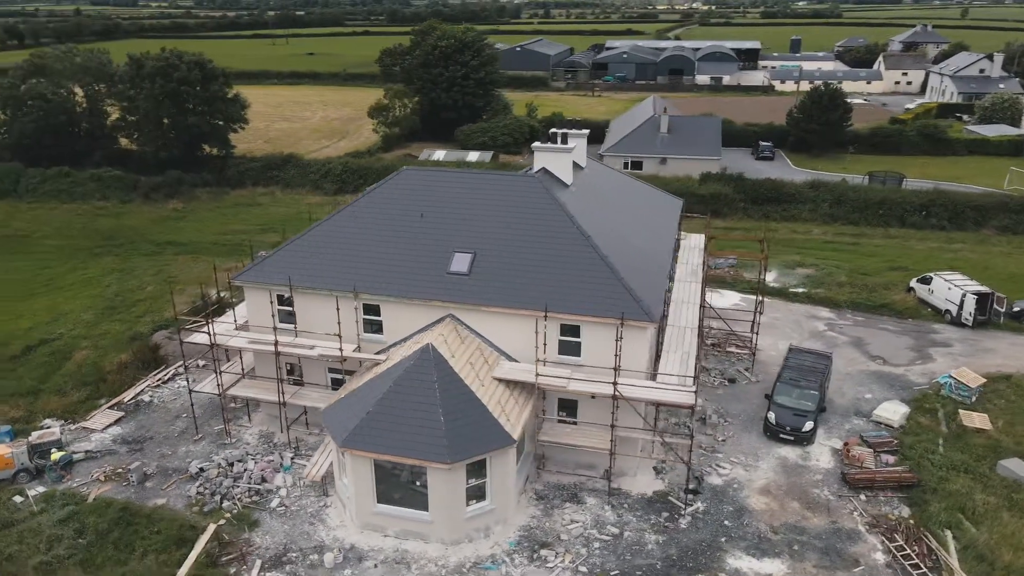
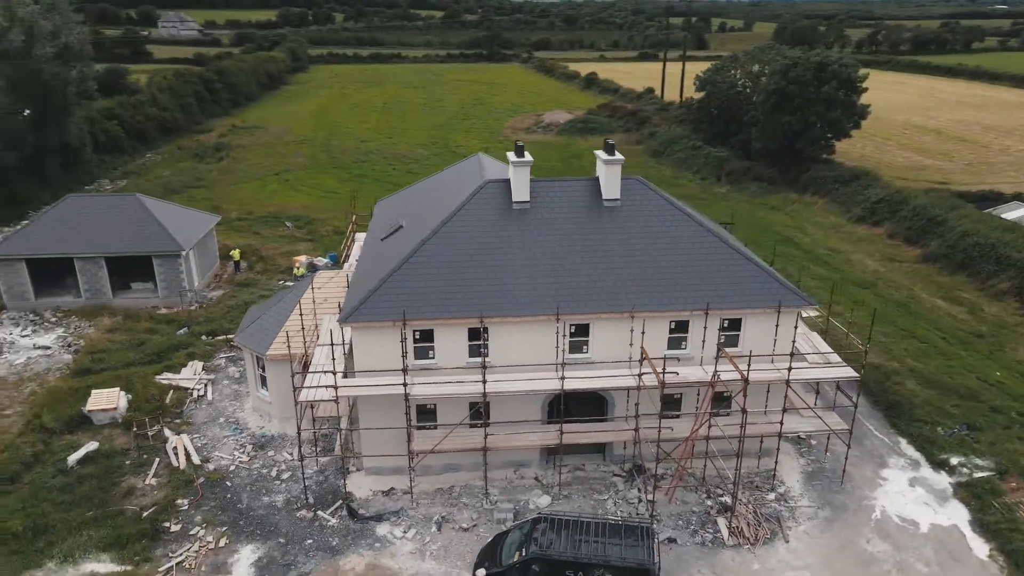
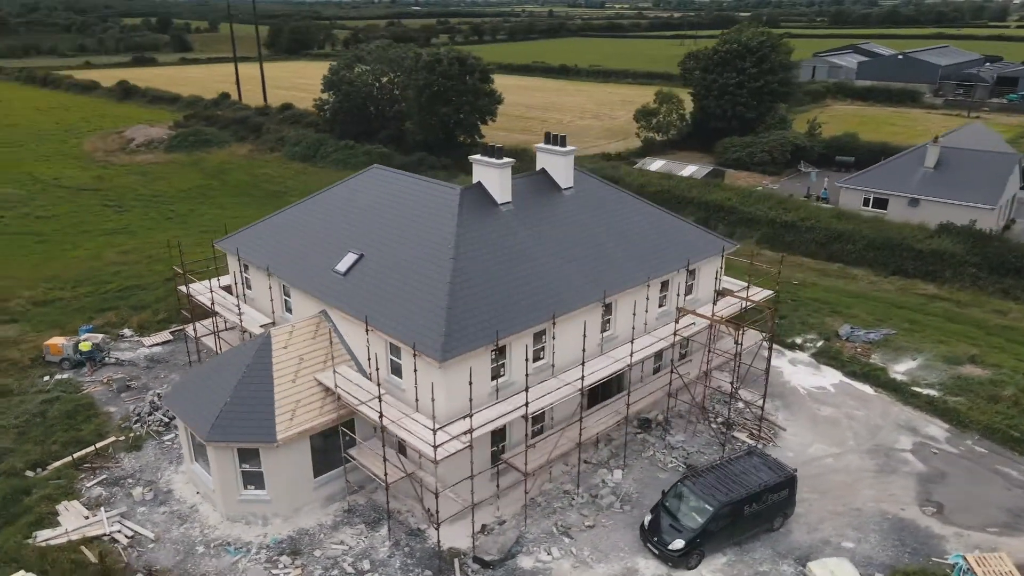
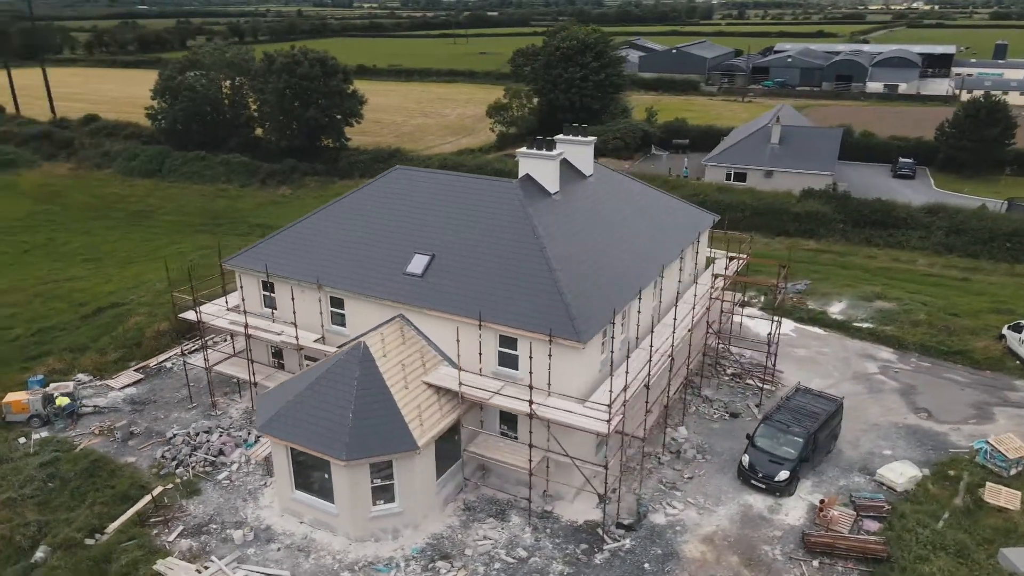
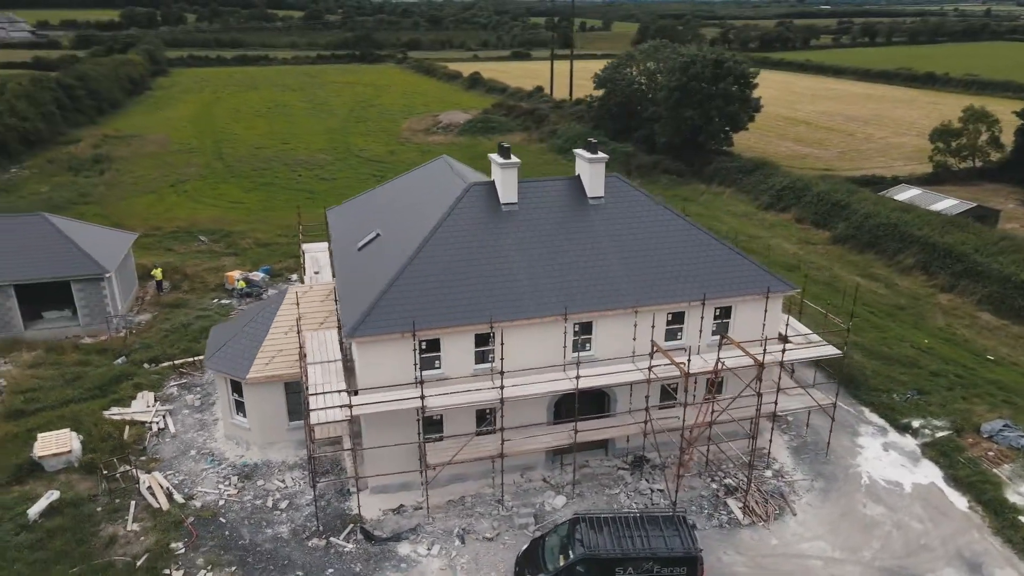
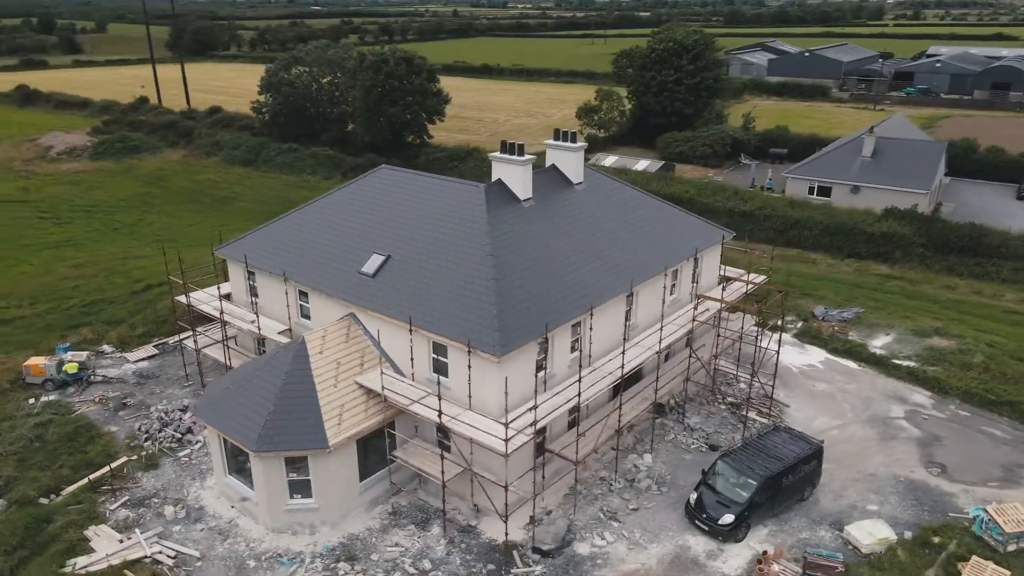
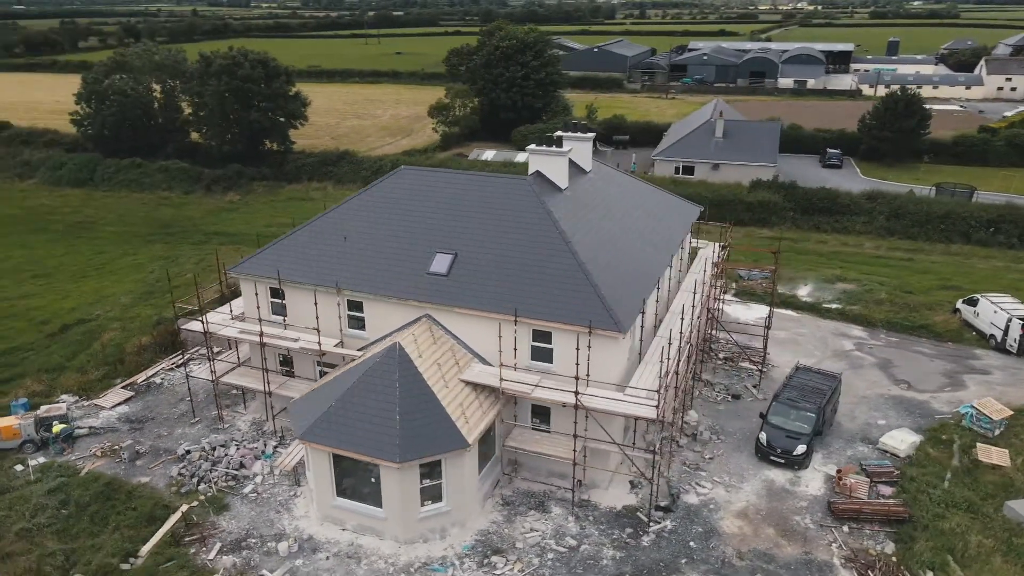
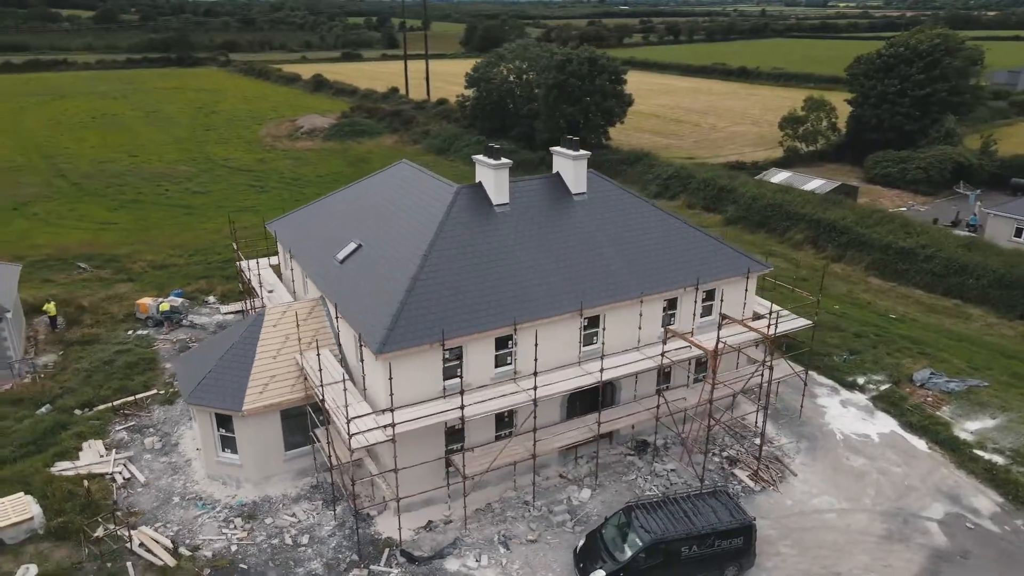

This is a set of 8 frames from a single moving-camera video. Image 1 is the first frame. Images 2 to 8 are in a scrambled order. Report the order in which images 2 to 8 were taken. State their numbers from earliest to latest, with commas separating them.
7, 4, 6, 3, 8, 5, 2
